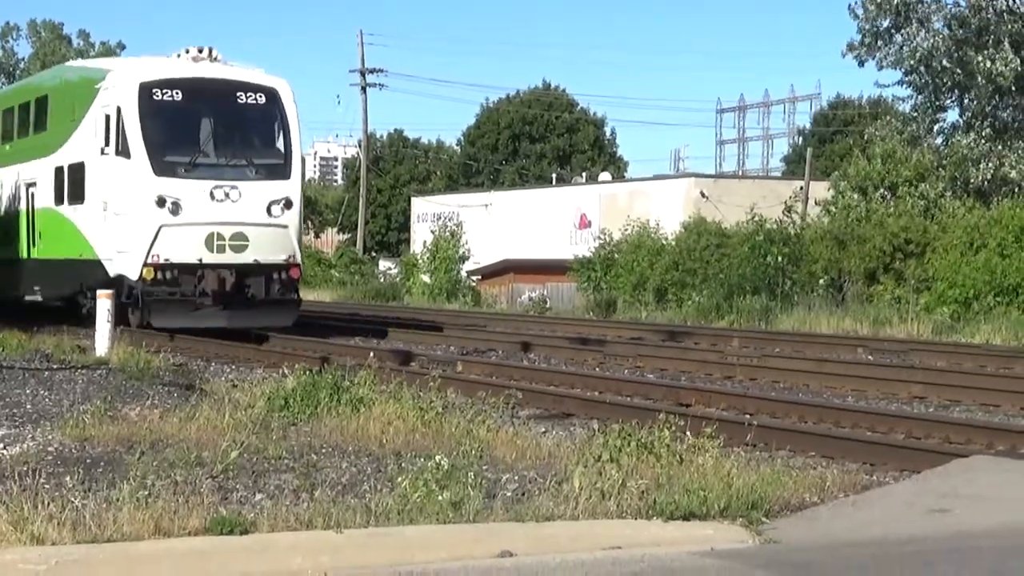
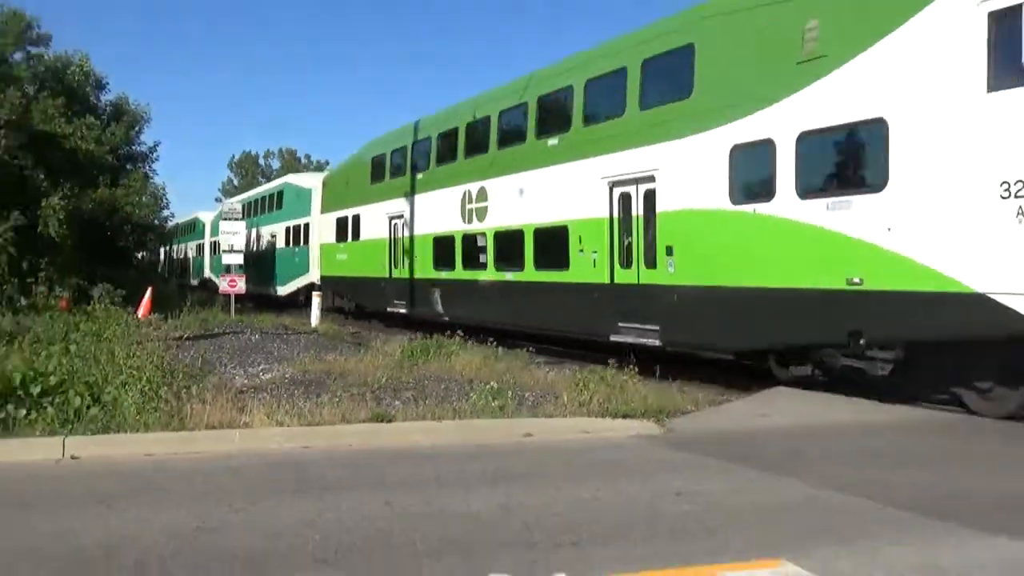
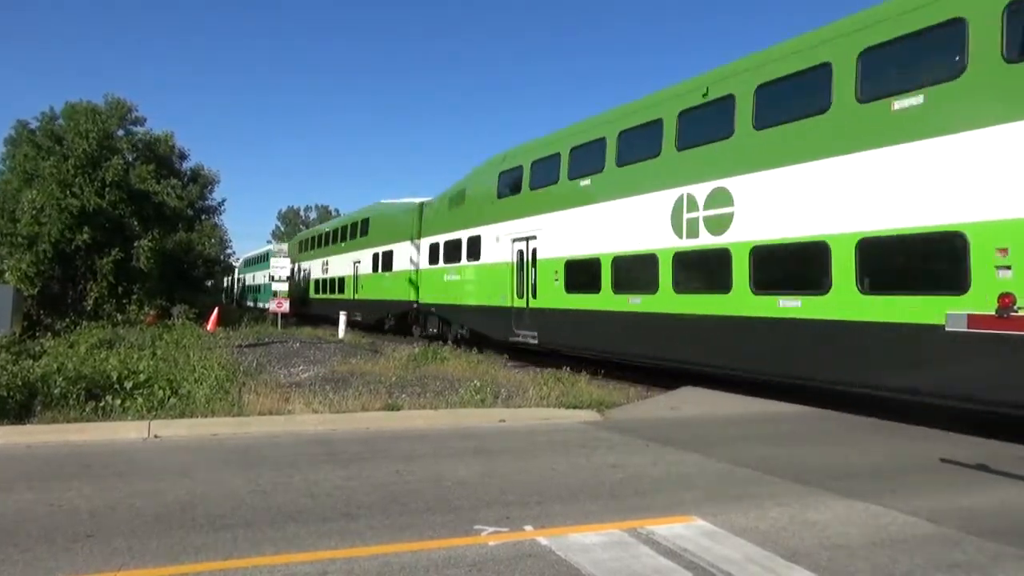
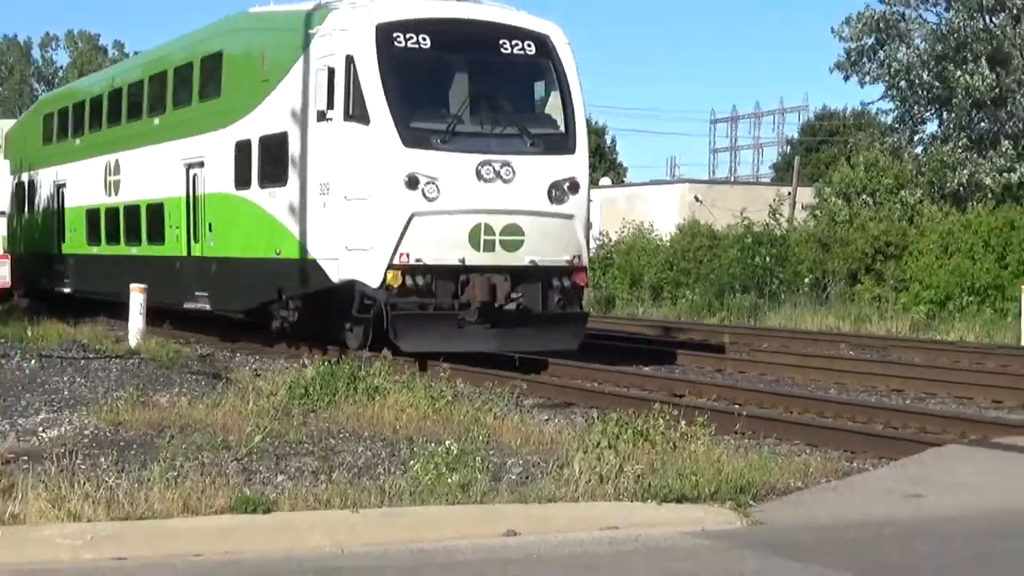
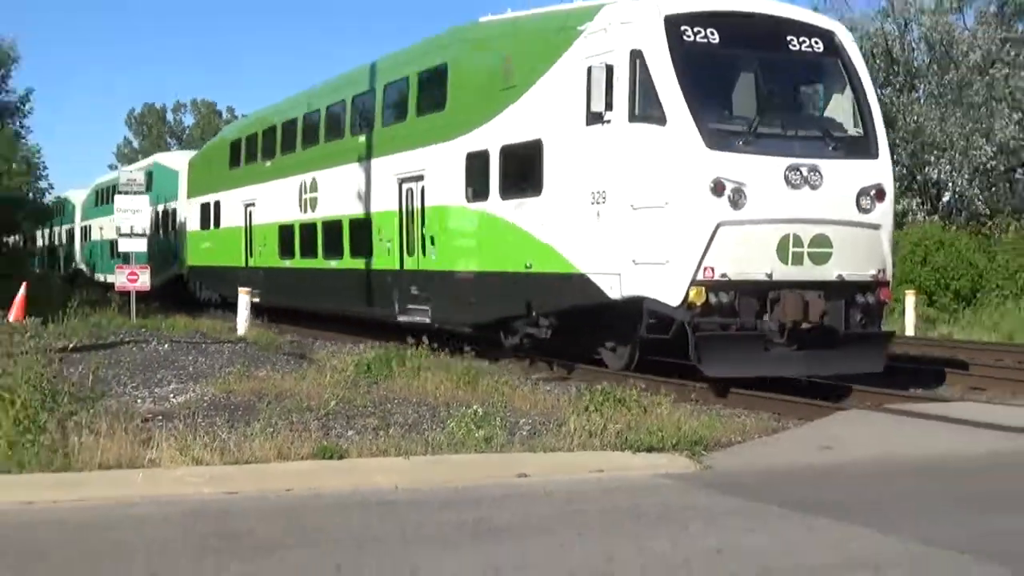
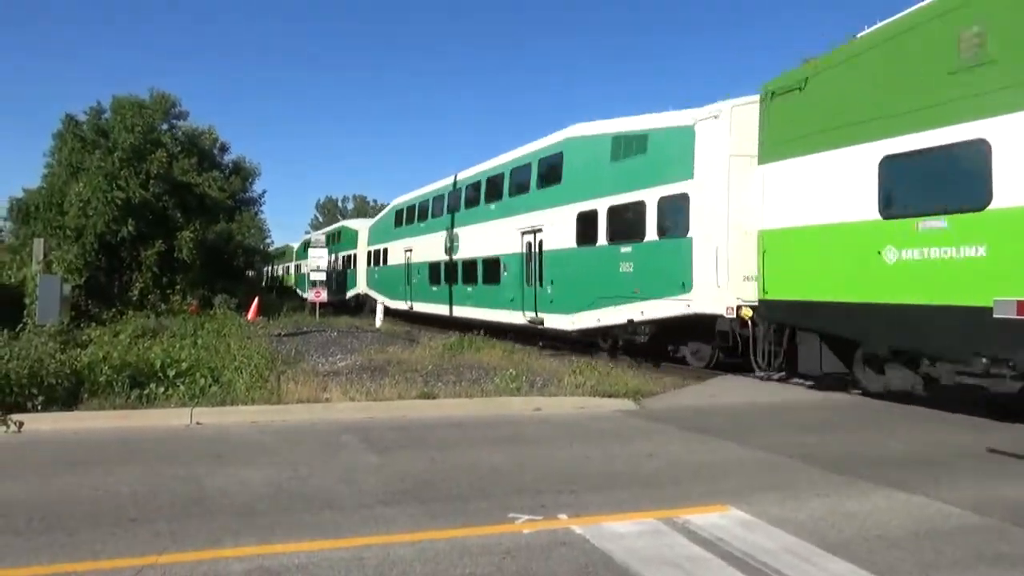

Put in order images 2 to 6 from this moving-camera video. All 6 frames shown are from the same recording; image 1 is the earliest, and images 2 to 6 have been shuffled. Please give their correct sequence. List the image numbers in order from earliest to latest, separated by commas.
4, 5, 2, 6, 3
